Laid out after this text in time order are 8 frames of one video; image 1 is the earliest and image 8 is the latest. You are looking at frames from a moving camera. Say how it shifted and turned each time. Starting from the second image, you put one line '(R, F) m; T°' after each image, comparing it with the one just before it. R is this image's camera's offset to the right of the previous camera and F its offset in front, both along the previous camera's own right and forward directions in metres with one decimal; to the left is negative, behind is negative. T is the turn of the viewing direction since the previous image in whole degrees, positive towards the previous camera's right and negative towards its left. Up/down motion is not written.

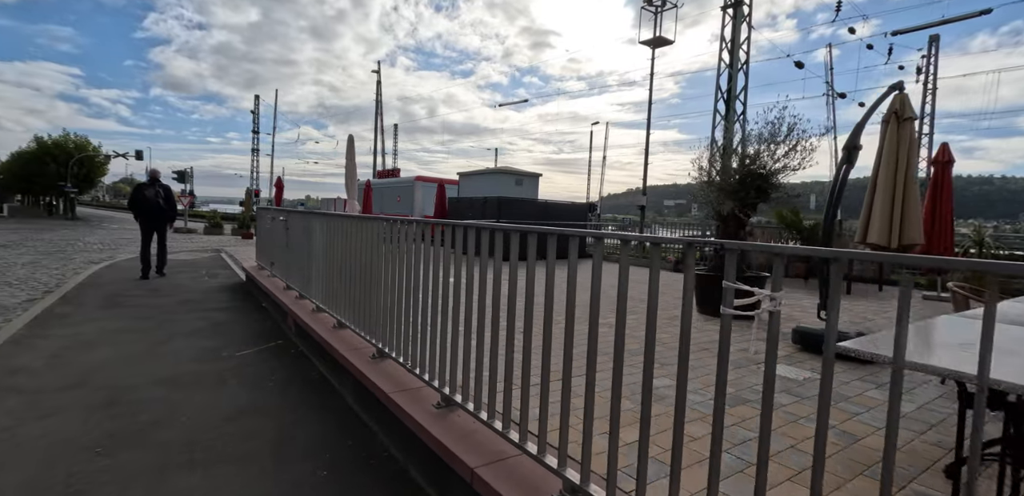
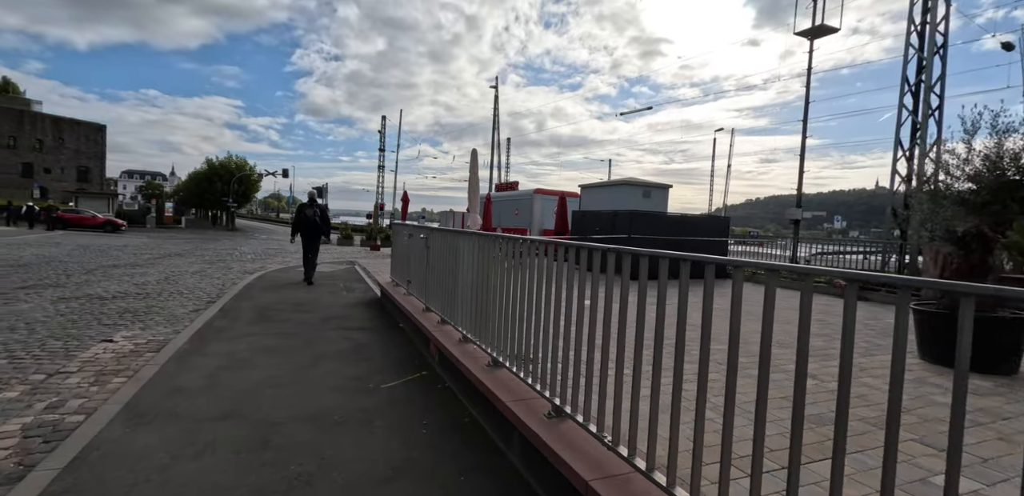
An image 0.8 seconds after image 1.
(-0.7, +0.8) m; -12°
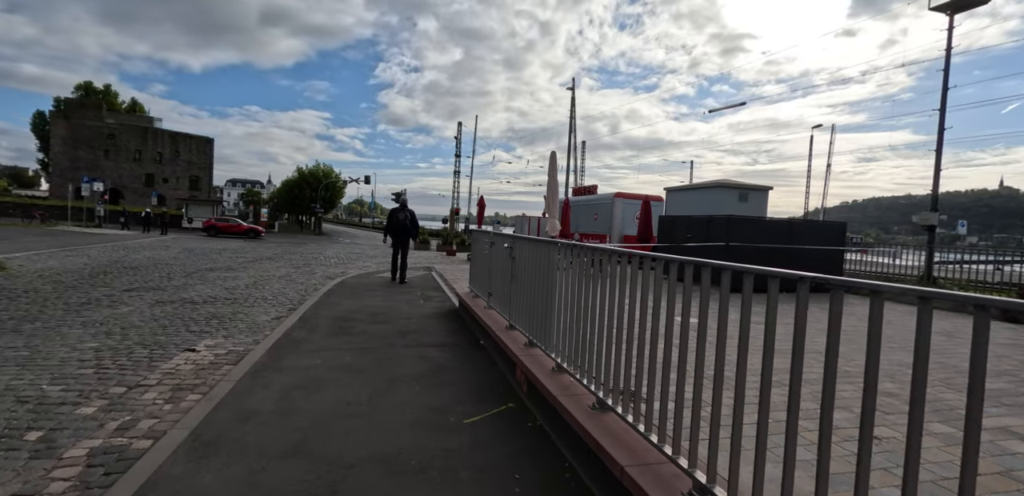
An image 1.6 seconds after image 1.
(-0.3, +0.7) m; -8°
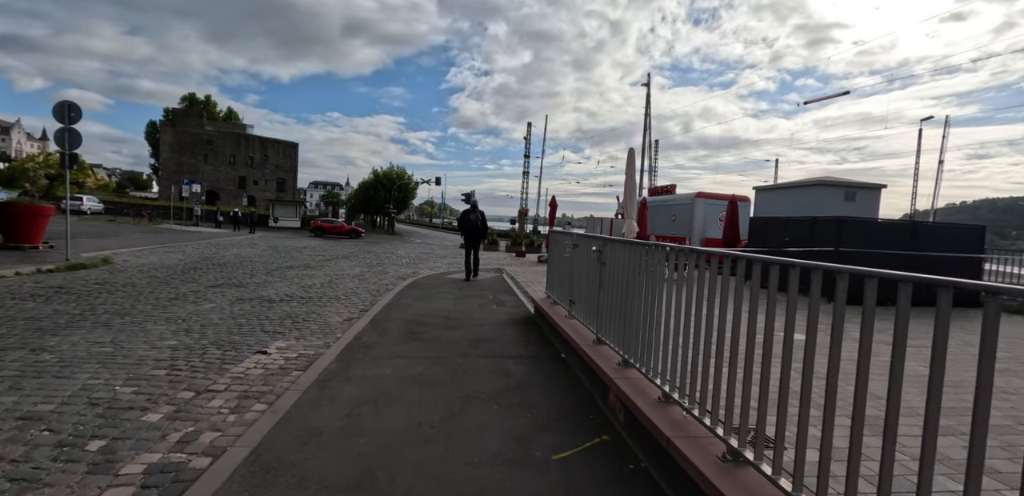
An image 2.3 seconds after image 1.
(-0.2, +0.6) m; -8°
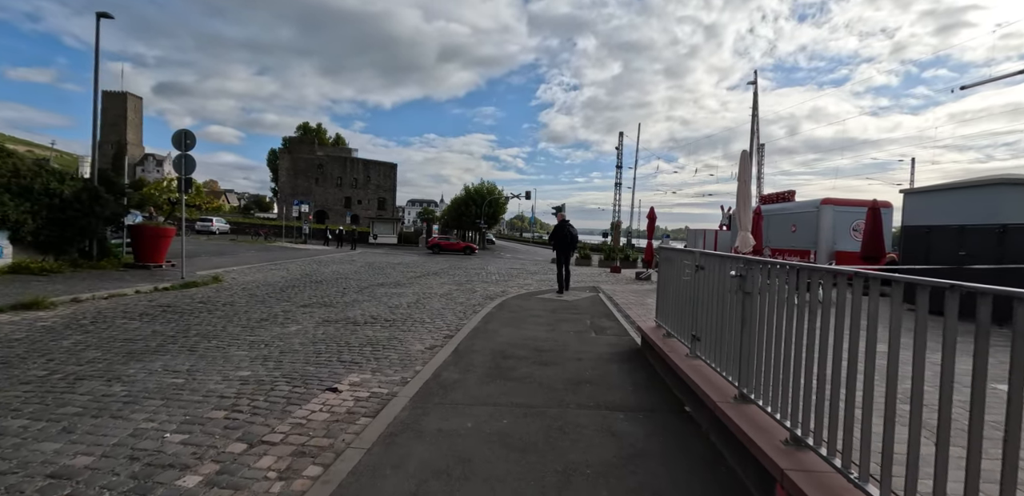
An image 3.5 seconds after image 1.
(-0.1, +1.0) m; -10°
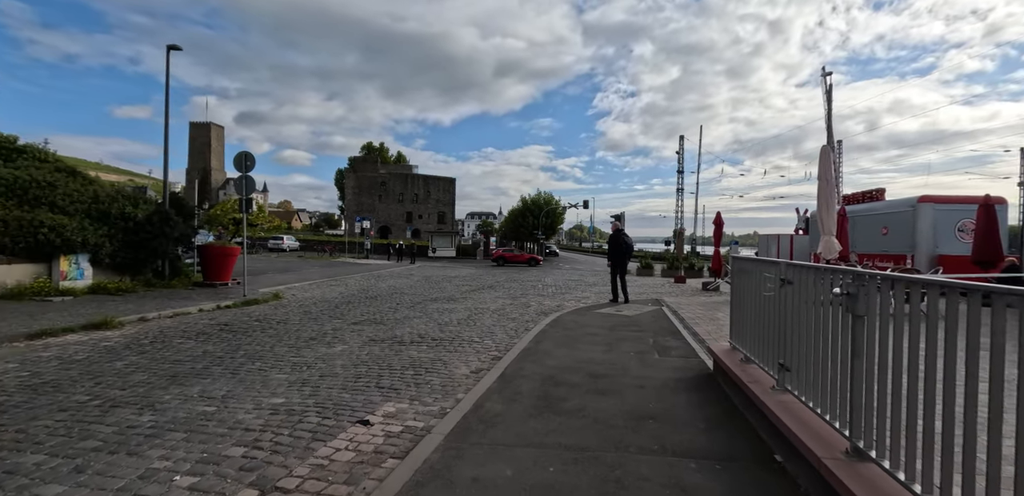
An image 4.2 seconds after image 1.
(+0.1, +0.6) m; -7°
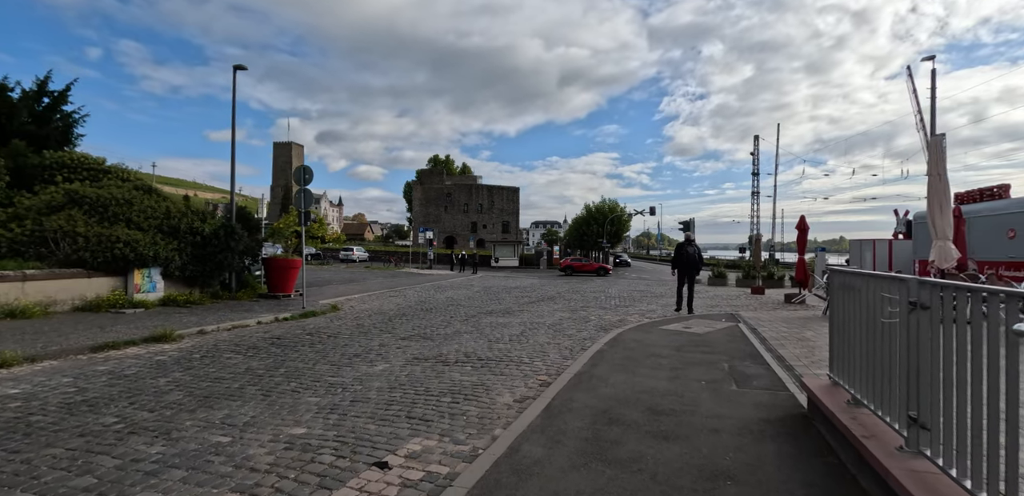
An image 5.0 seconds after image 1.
(+0.2, +0.7) m; -8°
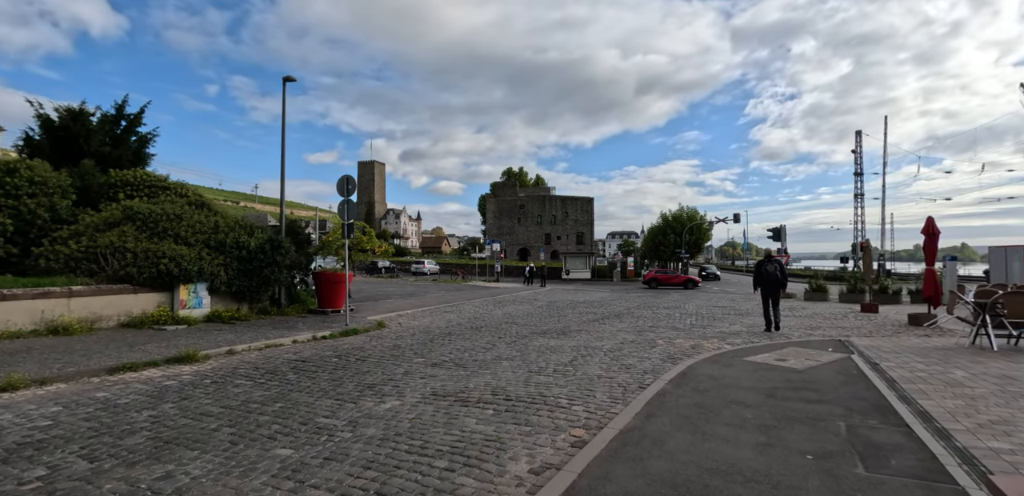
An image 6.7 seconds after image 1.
(+0.5, +1.4) m; -9°
